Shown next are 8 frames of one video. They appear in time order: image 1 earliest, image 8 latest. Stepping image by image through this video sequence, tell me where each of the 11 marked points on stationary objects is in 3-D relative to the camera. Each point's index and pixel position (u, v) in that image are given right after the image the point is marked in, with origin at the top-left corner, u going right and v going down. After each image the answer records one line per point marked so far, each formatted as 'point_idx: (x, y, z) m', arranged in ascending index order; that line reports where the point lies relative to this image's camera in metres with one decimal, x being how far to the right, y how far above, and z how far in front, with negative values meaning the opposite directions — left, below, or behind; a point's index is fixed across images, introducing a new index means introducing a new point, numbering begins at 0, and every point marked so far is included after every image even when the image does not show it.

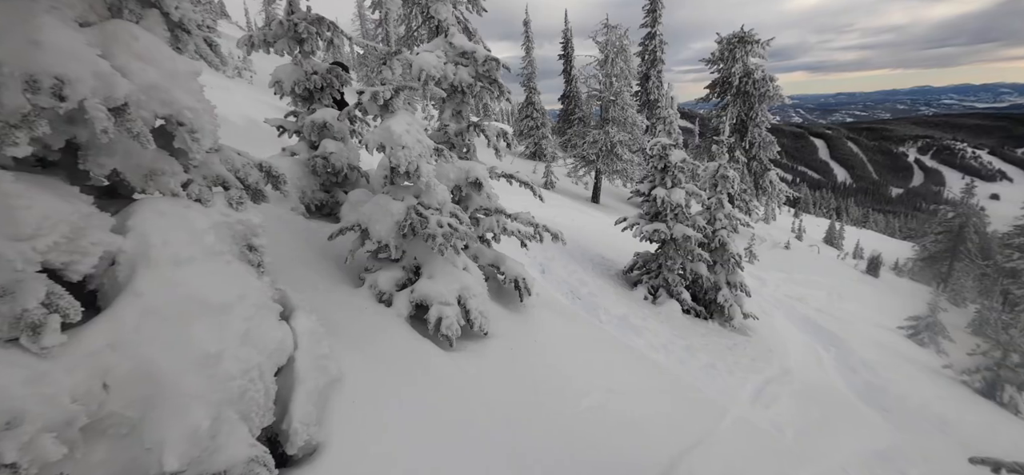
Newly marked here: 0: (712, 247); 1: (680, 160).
0: (+5.8, -0.3, +12.5) m
1: (+4.5, +2.1, +11.5) m
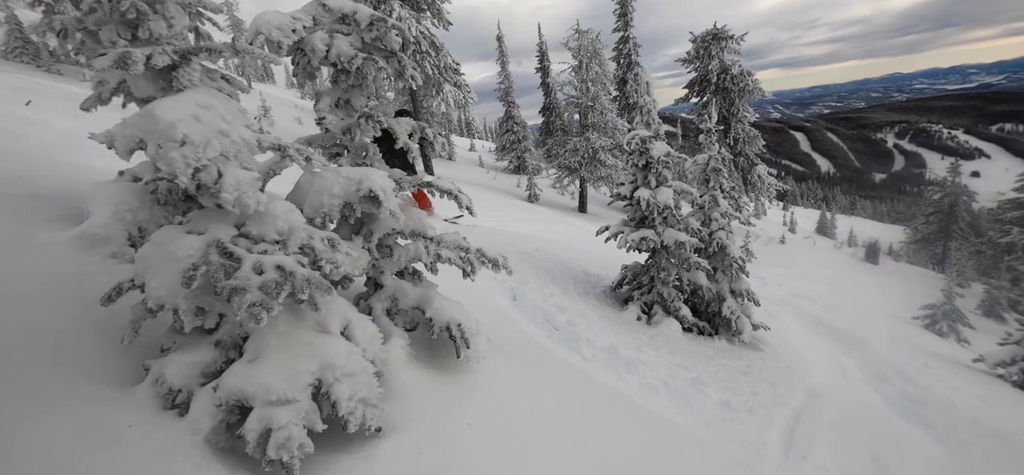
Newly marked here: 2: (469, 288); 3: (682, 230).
0: (+4.9, -0.4, +10.7) m
1: (+3.4, +1.9, +9.8) m
2: (-0.9, -1.1, +8.4) m
3: (+3.9, +0.2, +10.0) m
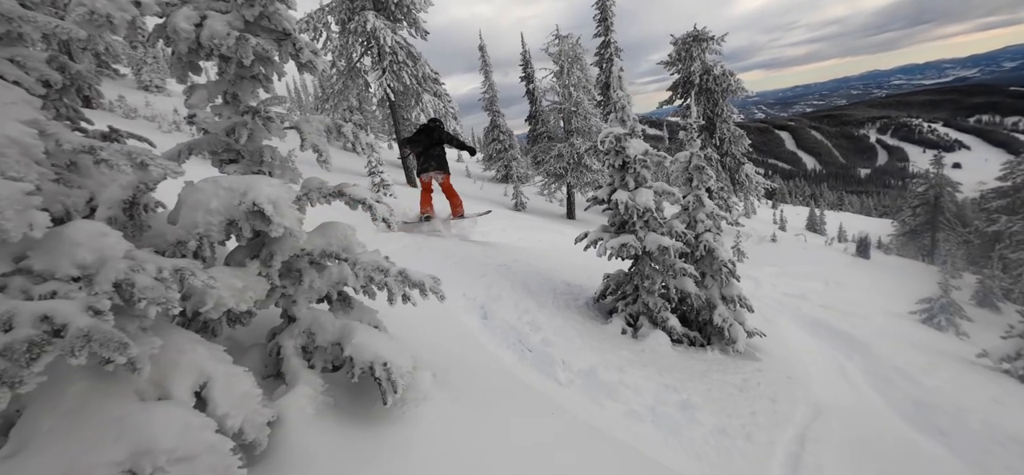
0: (+4.3, -0.4, +10.0) m
1: (+2.7, +1.8, +9.0) m
2: (-1.5, -1.3, +7.6) m
3: (+3.2, +0.1, +9.2) m
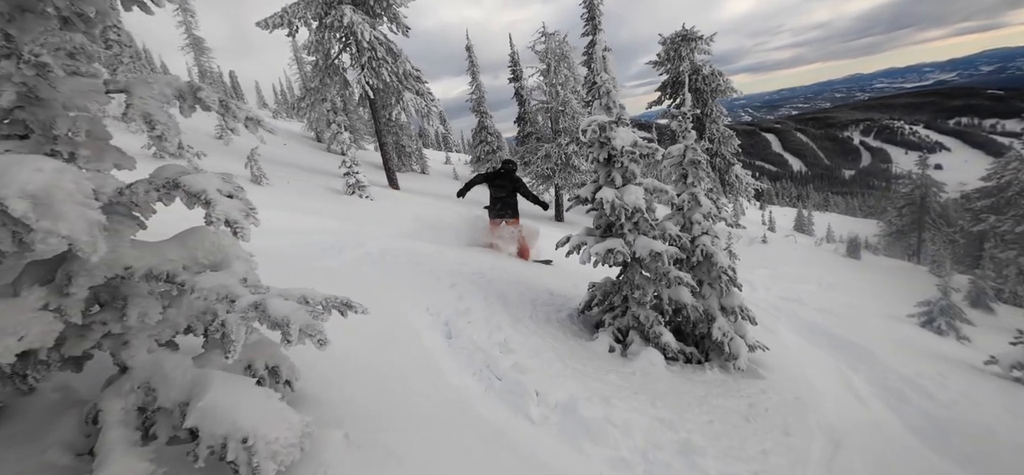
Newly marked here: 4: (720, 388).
0: (+3.7, -0.5, +8.8) m
1: (+2.1, +1.7, +7.9) m
2: (-2.0, -1.4, +6.3) m
3: (+2.7, 0.0, +8.0) m
4: (+3.7, -2.7, +7.7) m
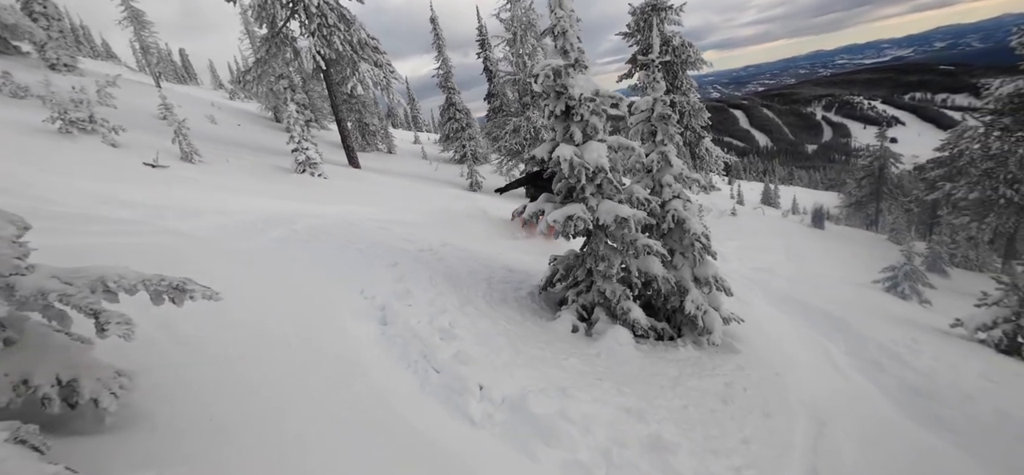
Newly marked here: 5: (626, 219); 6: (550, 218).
0: (+2.8, +0.1, +8.0) m
1: (+1.2, +2.3, +6.8) m
2: (-2.7, -1.1, +5.2) m
3: (+1.8, +0.6, +7.1) m
4: (+2.9, -2.1, +7.0) m
5: (+1.8, +0.3, +6.7) m
6: (+0.6, +0.3, +6.8) m
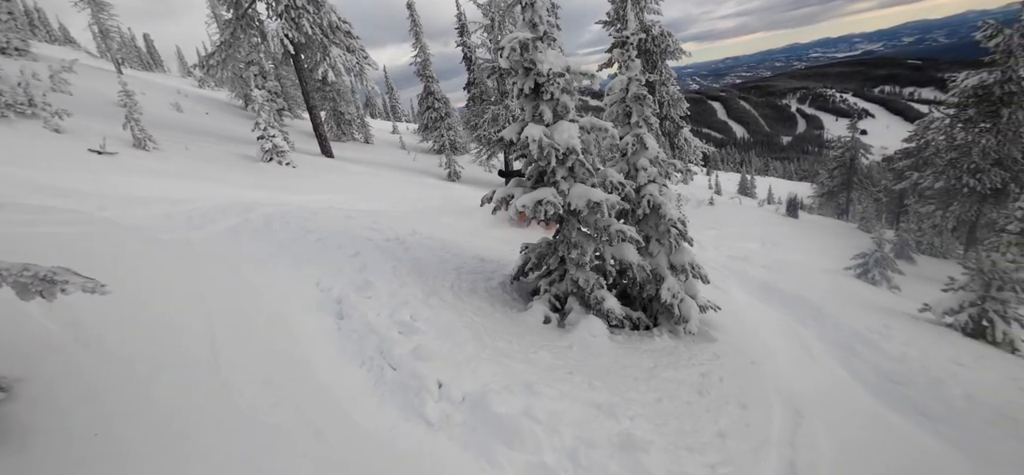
0: (+2.2, +0.4, +7.7) m
1: (+0.7, +2.5, +6.4) m
2: (-3.1, -0.9, +4.7) m
3: (+1.3, +0.8, +6.7) m
4: (+2.4, -1.8, +6.7) m
5: (+1.3, +0.5, +6.4) m
6: (+0.1, +0.5, +6.4) m
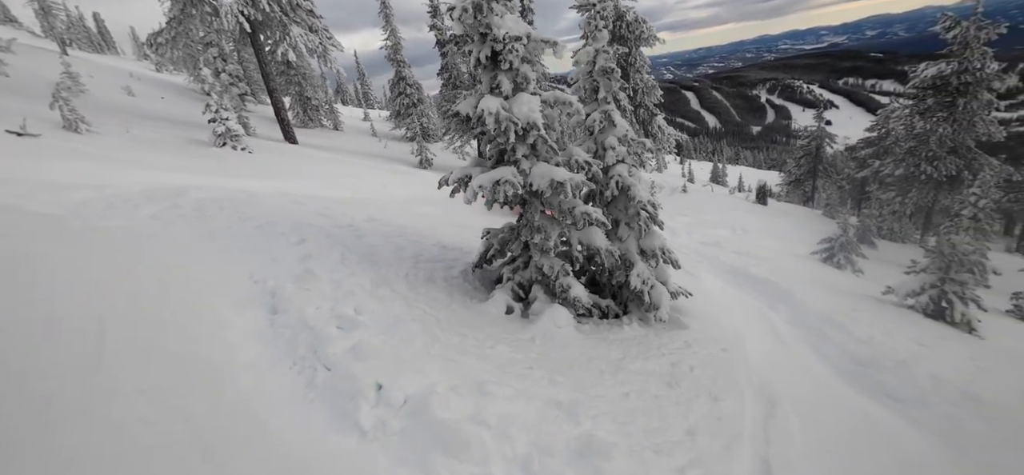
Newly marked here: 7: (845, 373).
0: (+1.6, +0.7, +7.2) m
1: (+0.1, +2.7, +5.9) m
2: (-3.6, -0.8, +4.0) m
3: (+0.7, +1.0, +6.3) m
4: (+1.8, -1.6, +6.4) m
5: (+0.7, +0.7, +5.9) m
6: (-0.5, +0.7, +5.9) m
7: (+6.0, -2.4, +7.8) m
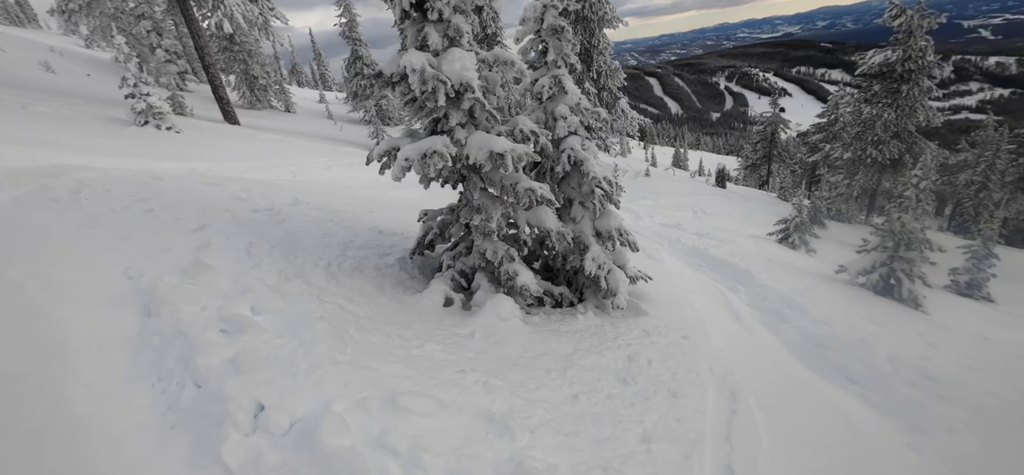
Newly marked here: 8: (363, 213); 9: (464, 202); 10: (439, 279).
0: (+0.7, +0.9, +6.5) m
1: (-0.7, +2.9, +5.0) m
2: (-4.2, -0.7, +3.0) m
3: (-0.1, +1.3, +5.5) m
4: (+1.1, -1.3, +5.7) m
5: (-0.1, +1.0, +5.1) m
6: (-1.3, +0.9, +5.0) m
7: (+5.1, -2.1, +7.5) m
8: (-3.0, +0.6, +8.9) m
9: (-0.6, +0.5, +5.9) m
10: (-1.0, -0.6, +6.0) m
